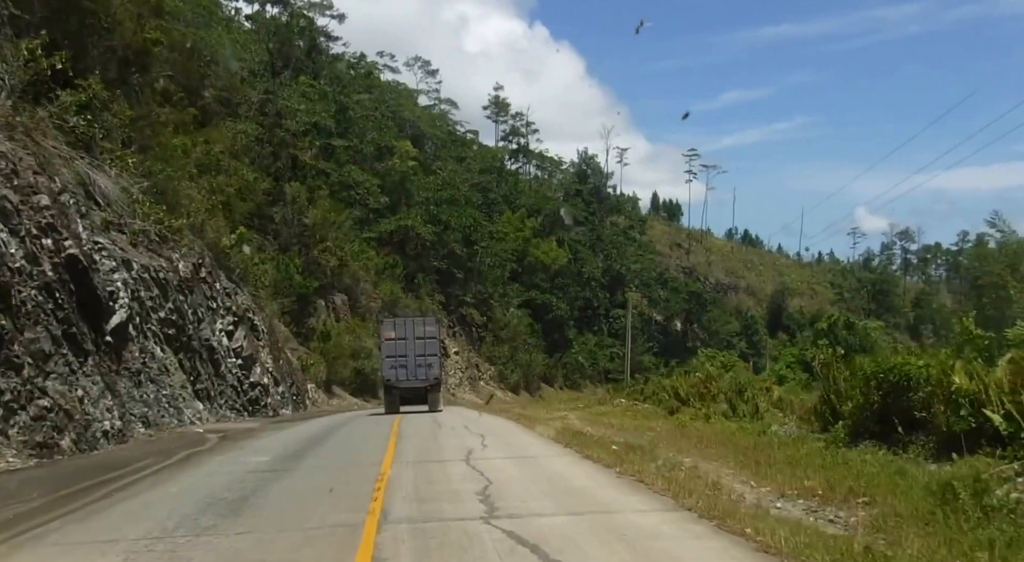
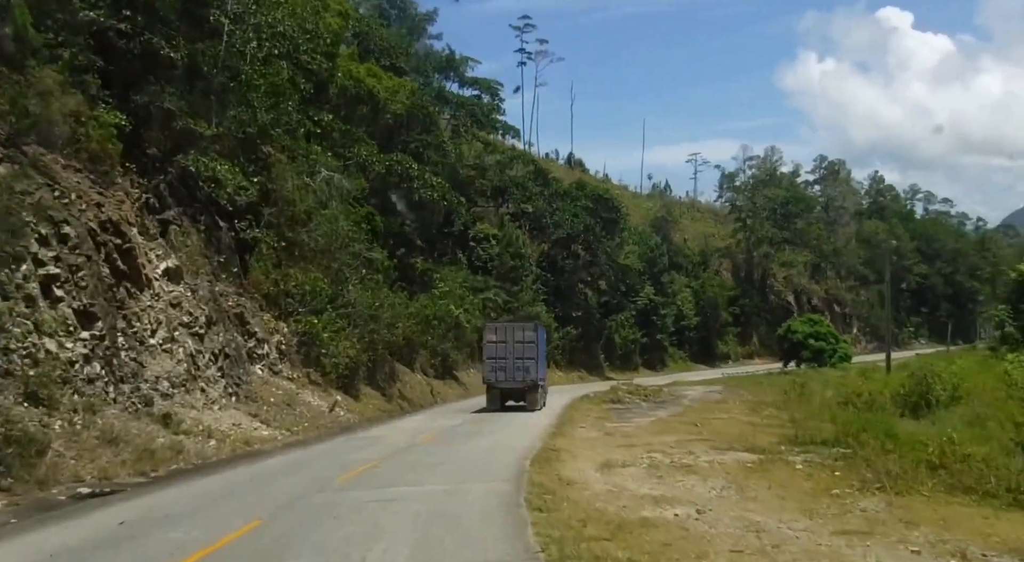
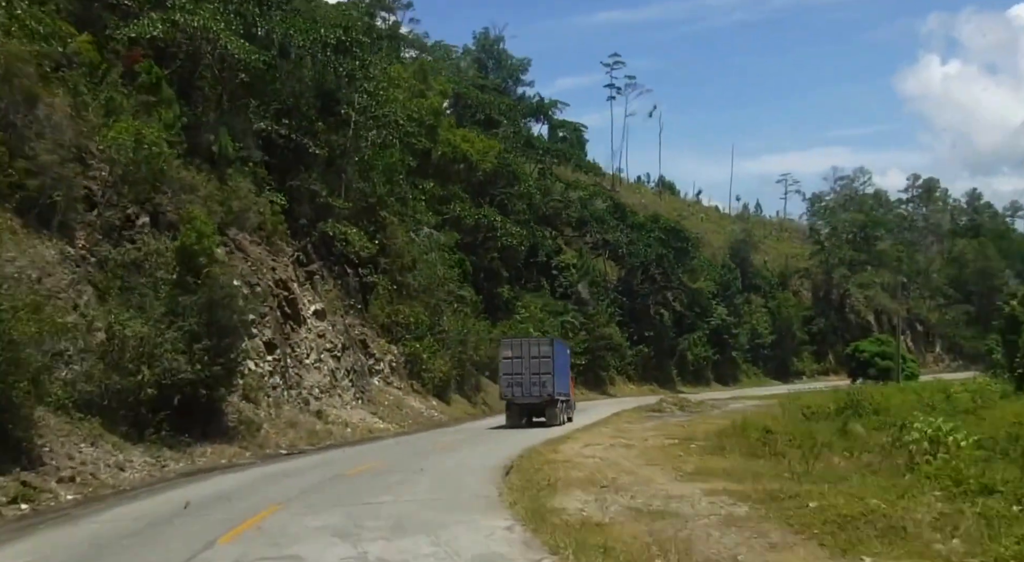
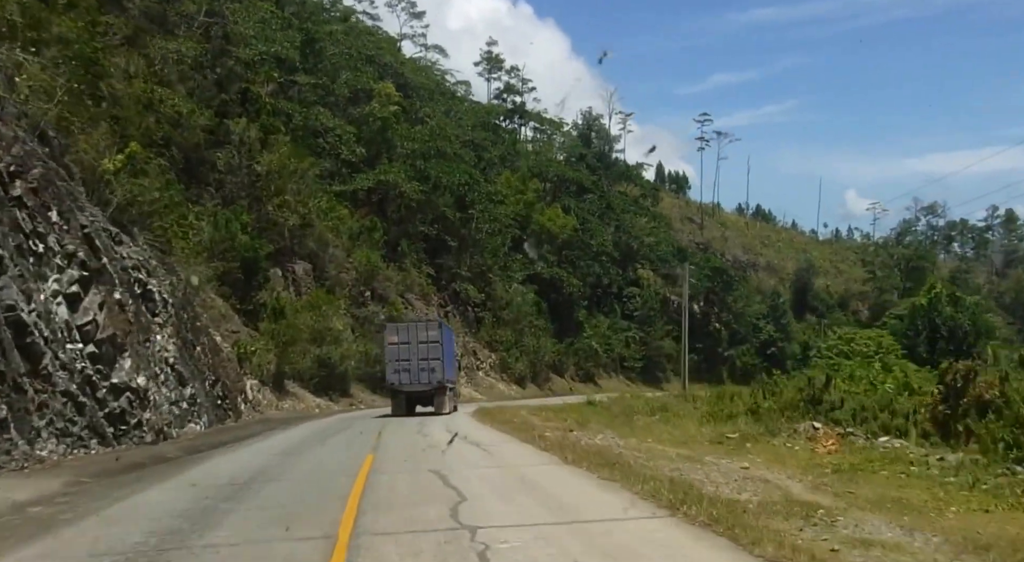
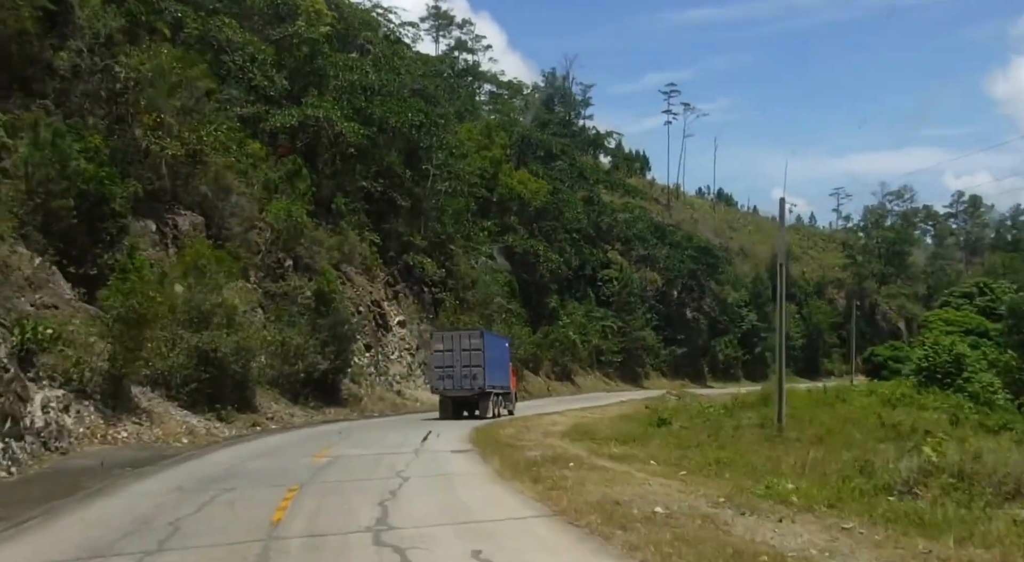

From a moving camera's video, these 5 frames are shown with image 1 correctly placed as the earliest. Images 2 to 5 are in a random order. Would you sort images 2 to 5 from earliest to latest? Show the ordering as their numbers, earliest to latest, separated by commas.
4, 5, 3, 2
